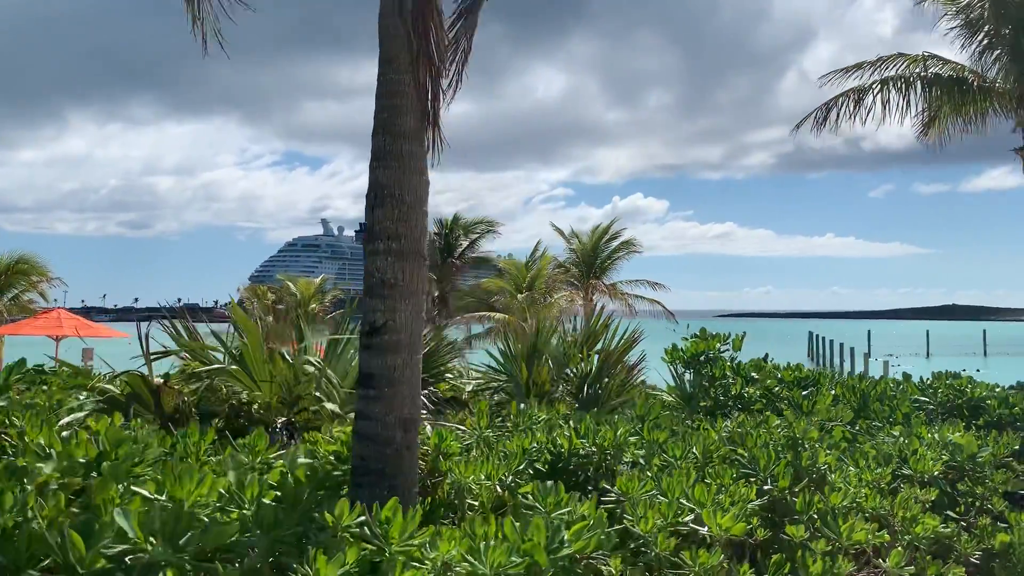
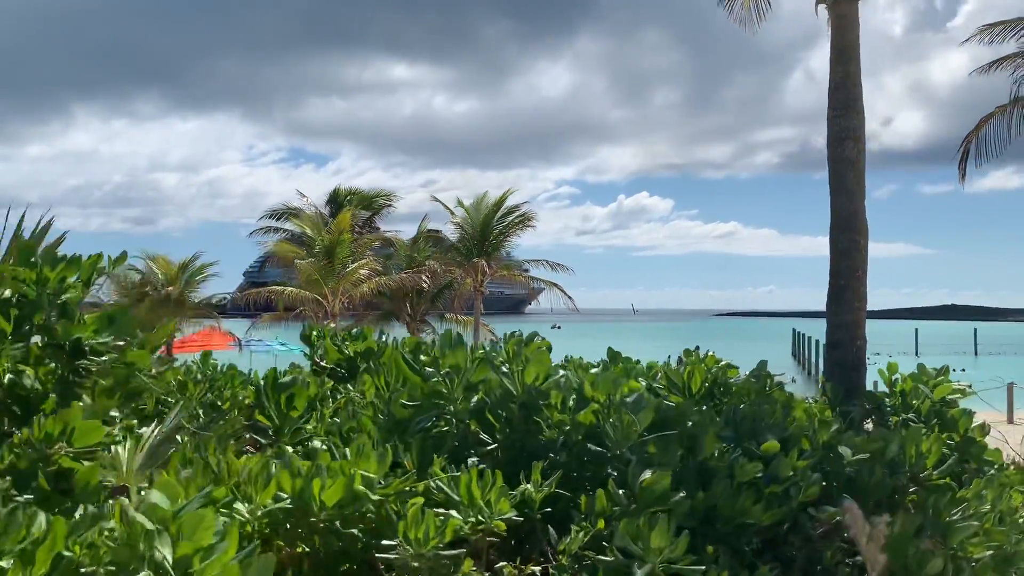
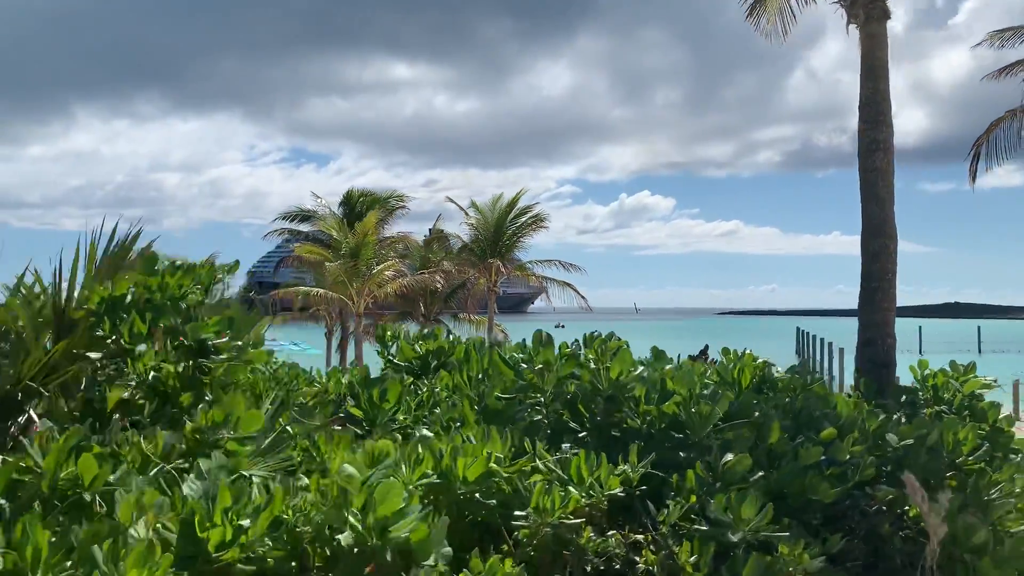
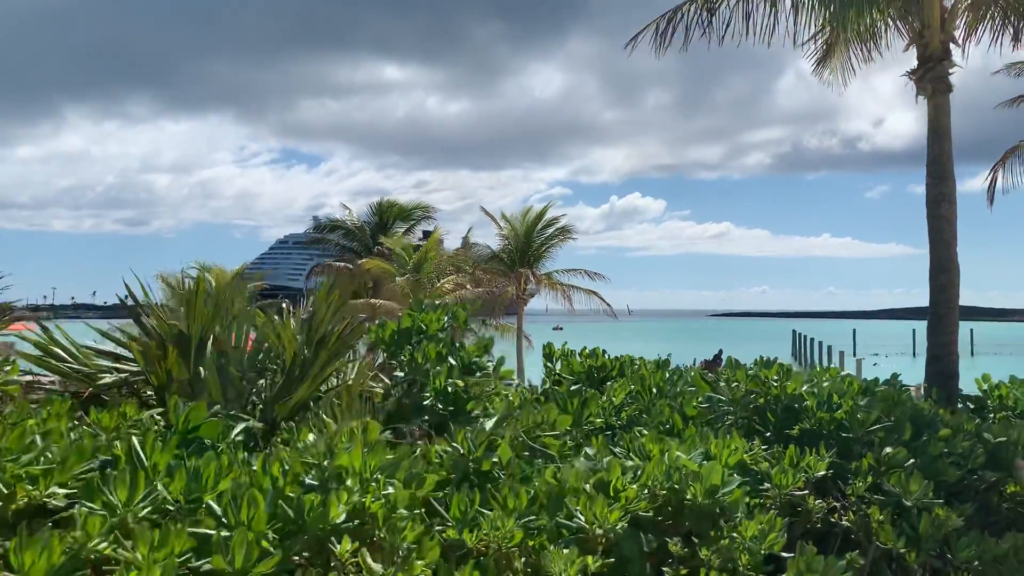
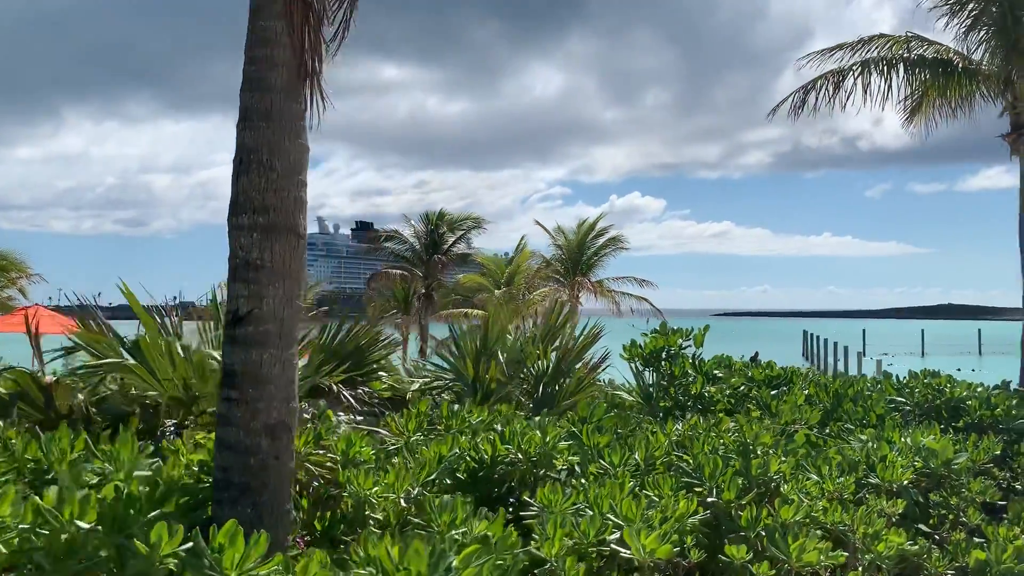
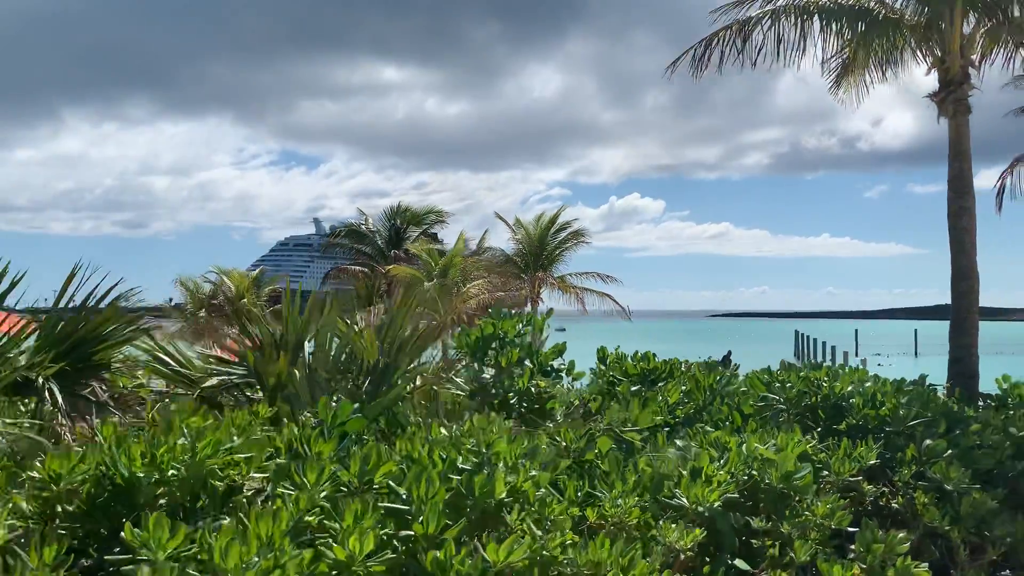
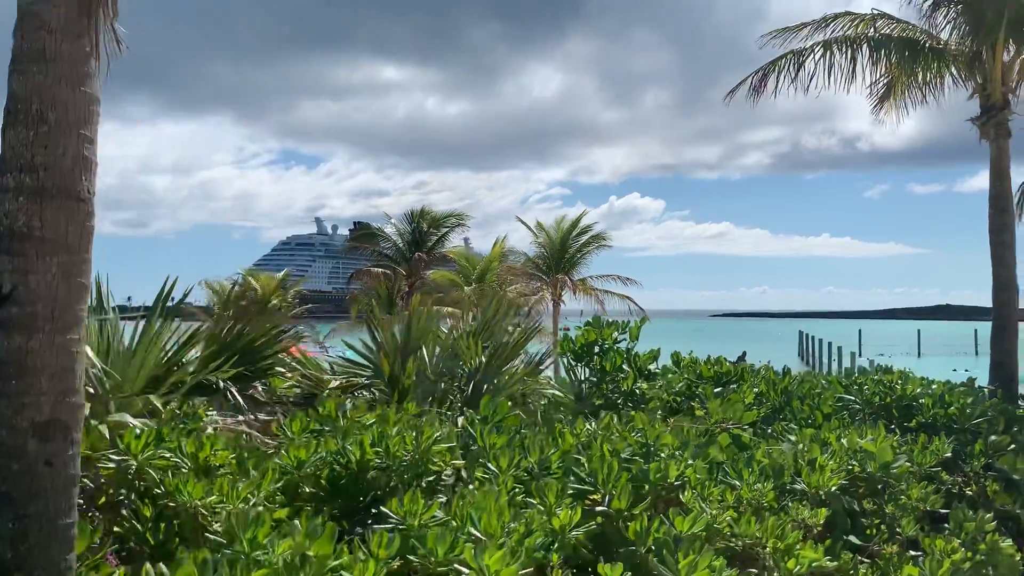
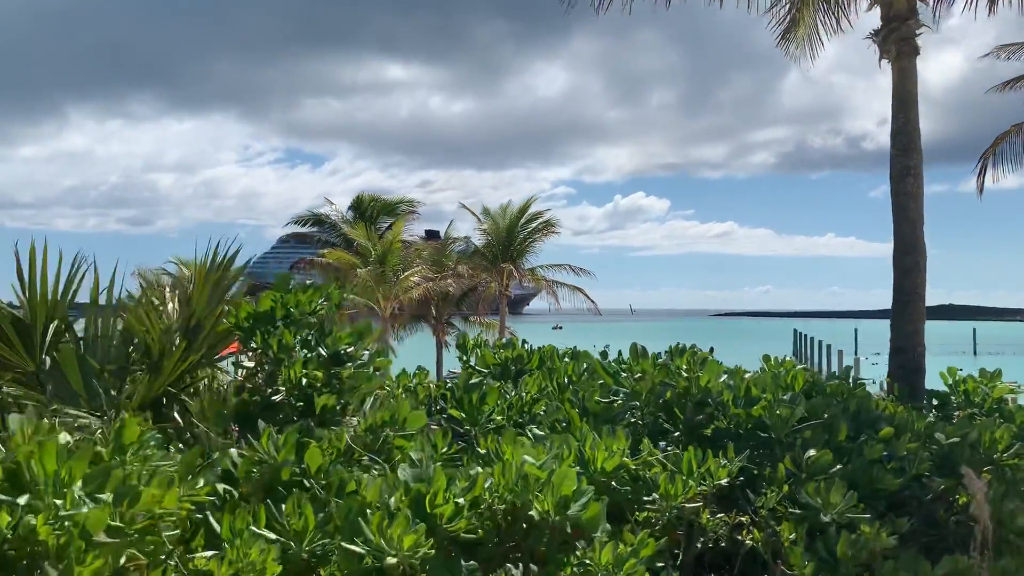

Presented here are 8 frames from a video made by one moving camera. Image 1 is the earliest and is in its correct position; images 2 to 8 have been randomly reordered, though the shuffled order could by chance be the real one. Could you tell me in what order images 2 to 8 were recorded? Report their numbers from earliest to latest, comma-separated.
5, 7, 6, 4, 8, 3, 2
